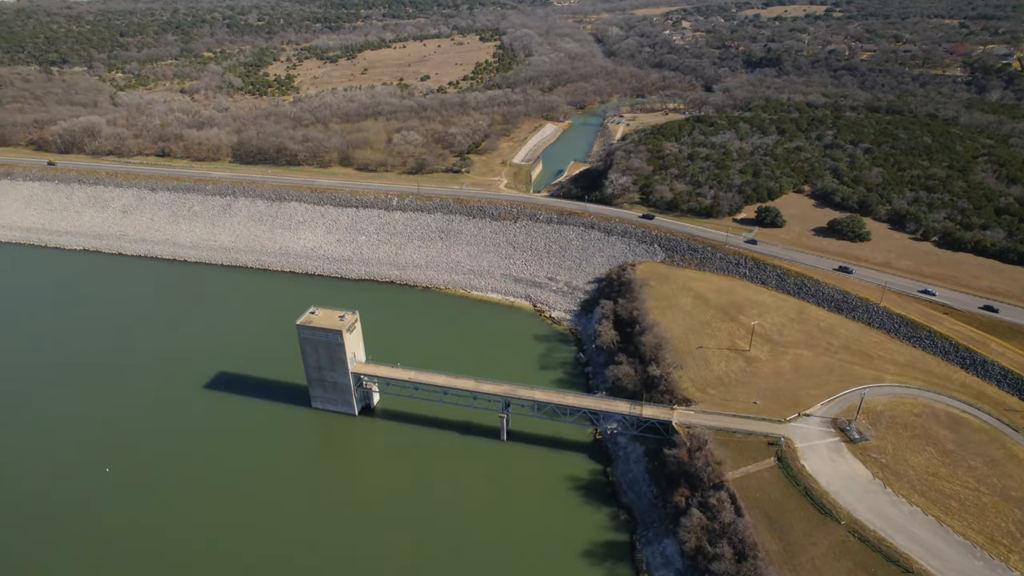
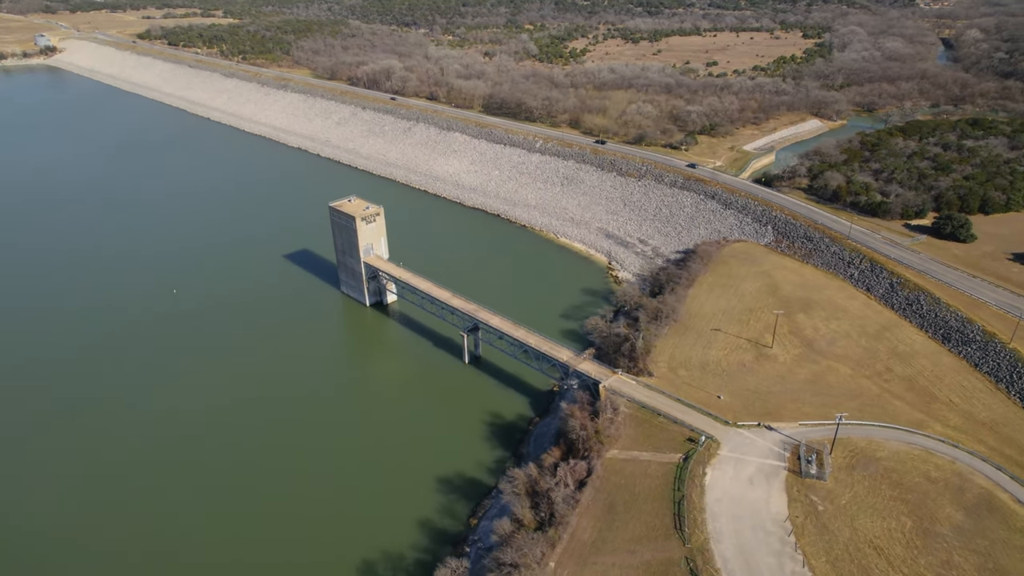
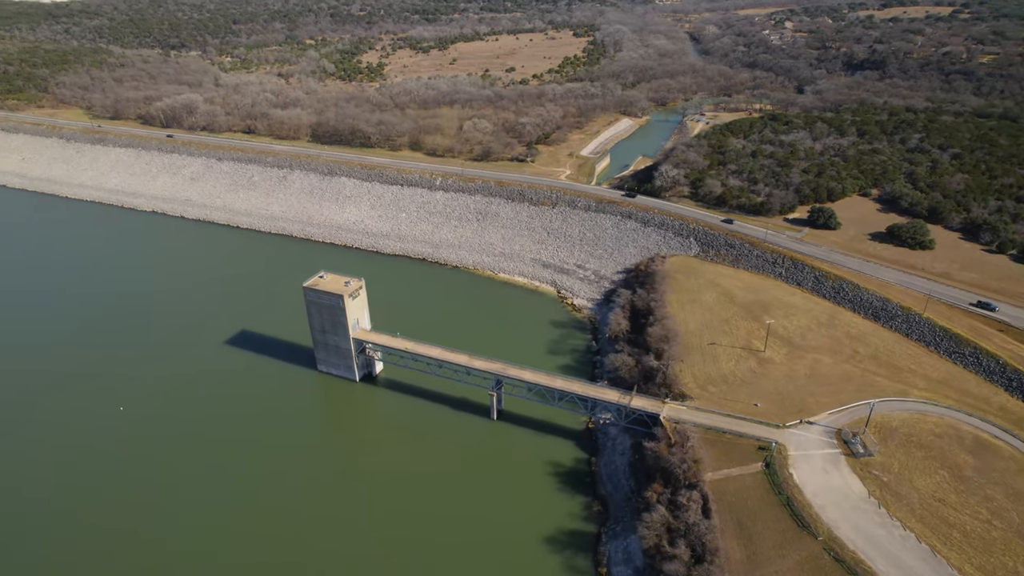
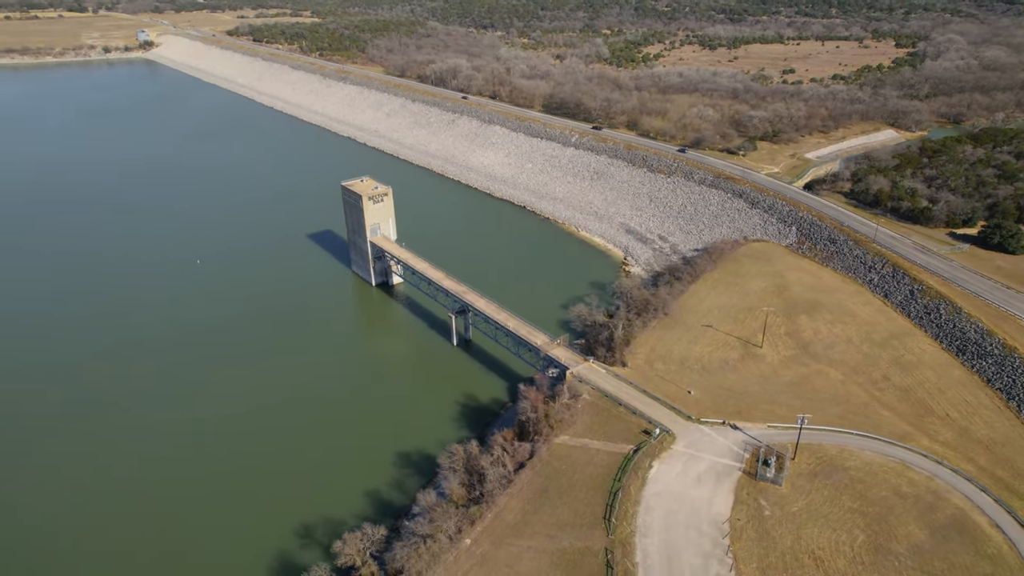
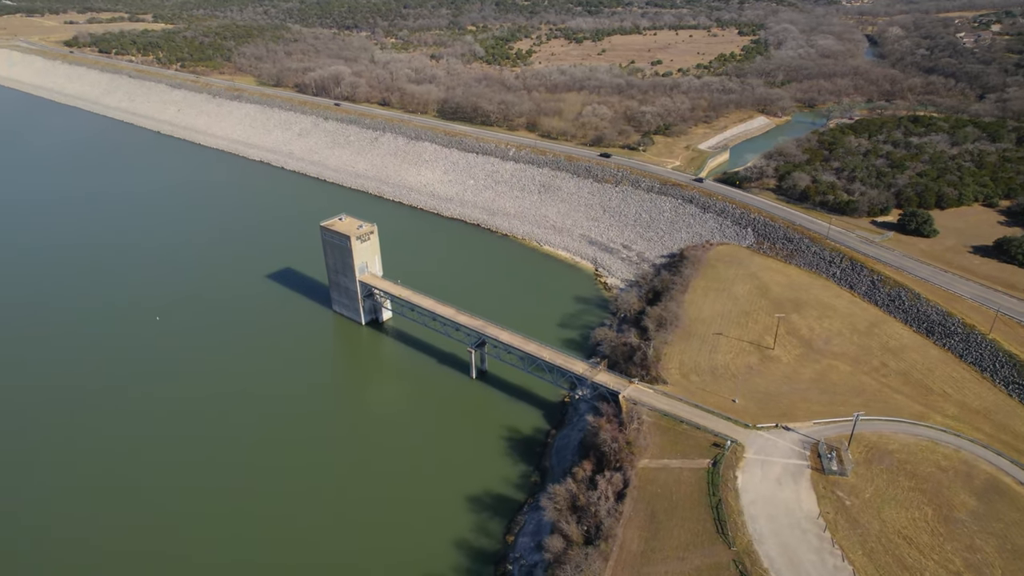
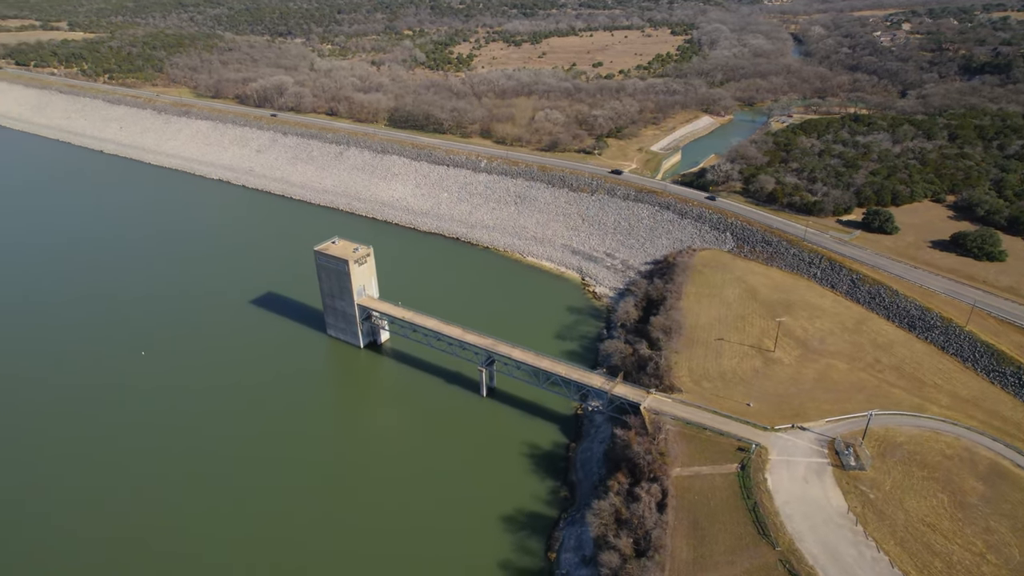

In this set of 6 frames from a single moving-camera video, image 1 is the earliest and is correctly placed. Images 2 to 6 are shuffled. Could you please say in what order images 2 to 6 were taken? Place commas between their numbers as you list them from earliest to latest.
3, 6, 5, 2, 4
